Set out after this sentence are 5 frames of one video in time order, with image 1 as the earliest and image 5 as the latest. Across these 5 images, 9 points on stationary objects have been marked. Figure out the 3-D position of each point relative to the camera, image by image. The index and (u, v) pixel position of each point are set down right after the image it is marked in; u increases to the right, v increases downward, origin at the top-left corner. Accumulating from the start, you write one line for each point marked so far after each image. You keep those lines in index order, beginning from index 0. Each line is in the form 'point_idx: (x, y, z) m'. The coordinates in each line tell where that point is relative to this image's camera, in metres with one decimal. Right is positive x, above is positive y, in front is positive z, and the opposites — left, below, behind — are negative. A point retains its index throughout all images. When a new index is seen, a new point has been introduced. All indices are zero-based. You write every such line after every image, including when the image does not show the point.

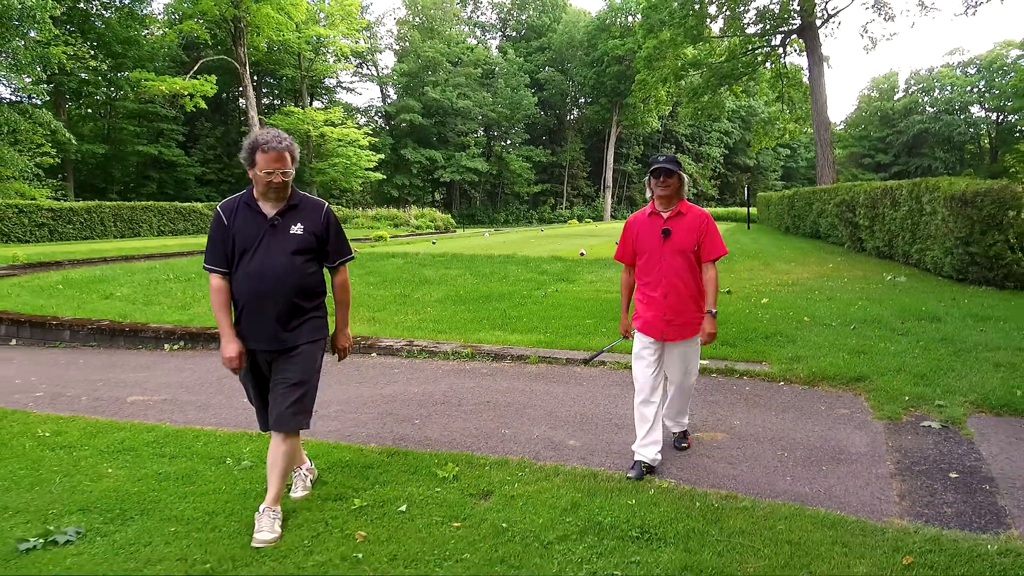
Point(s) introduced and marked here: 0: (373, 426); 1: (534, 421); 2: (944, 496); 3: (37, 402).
0: (-0.8, -0.8, +4.5) m
1: (+0.2, -0.8, +4.5) m
2: (+1.9, -0.9, +3.2) m
3: (-3.4, -0.8, +5.5) m
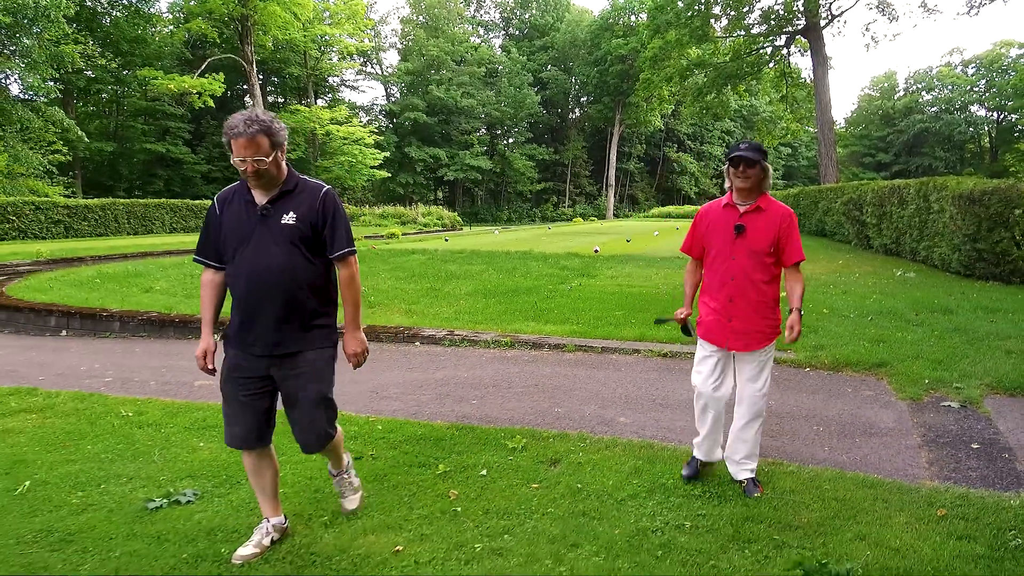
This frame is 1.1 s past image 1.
0: (-0.5, -0.8, +4.8) m
1: (+0.5, -0.7, +4.9) m
2: (+2.2, -0.8, +3.6) m
3: (-3.1, -0.7, +5.8) m
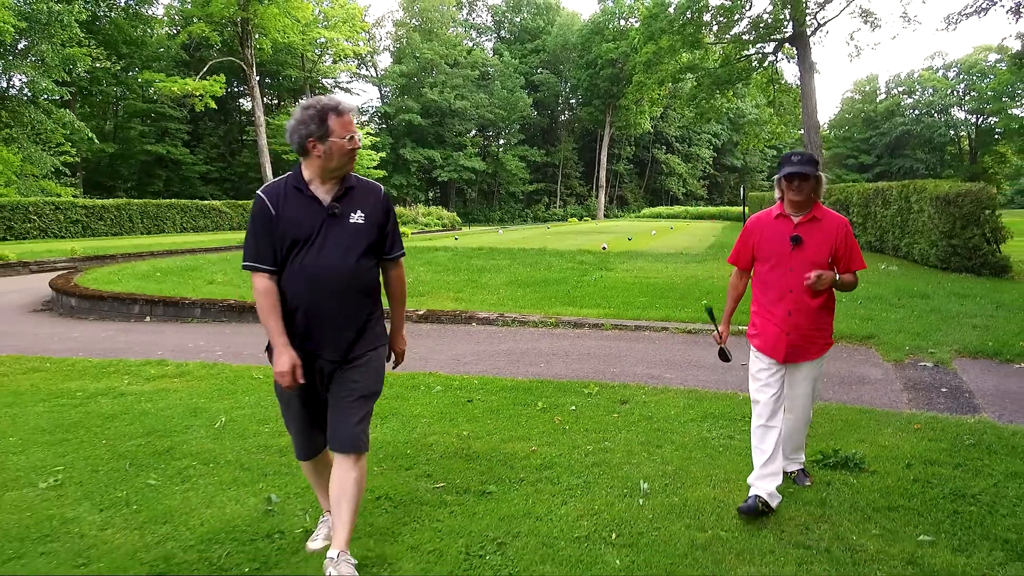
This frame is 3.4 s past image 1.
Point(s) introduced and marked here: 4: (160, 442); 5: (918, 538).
0: (0.0, -0.6, +6.0) m
1: (+1.0, -0.6, +6.0) m
2: (+2.7, -0.7, +4.7) m
3: (-2.6, -0.6, +6.9) m
4: (-2.0, -0.9, +4.3) m
5: (+1.5, -0.9, +2.8) m
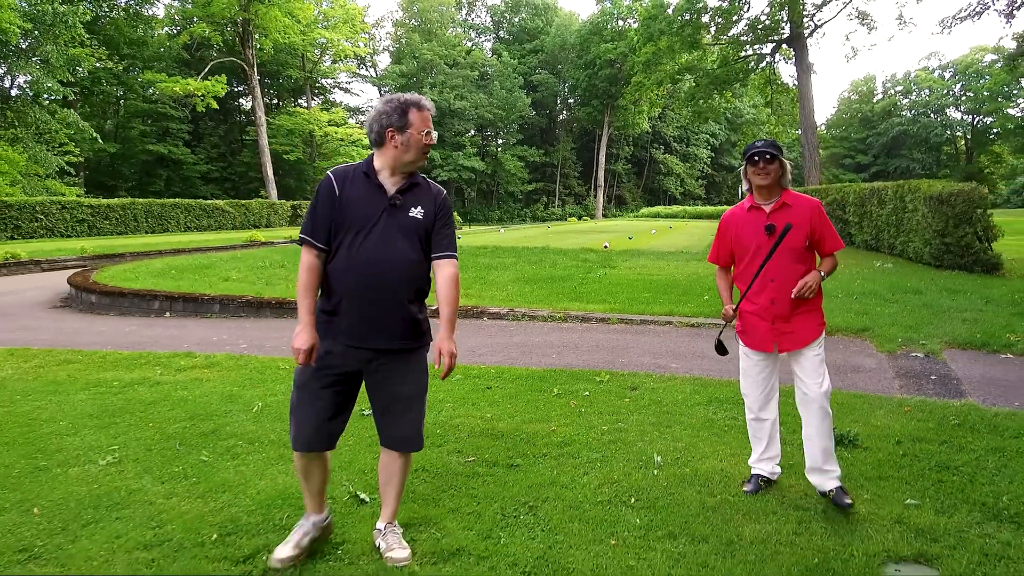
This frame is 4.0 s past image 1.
0: (+0.1, -0.6, +6.3) m
1: (+1.1, -0.6, +6.3) m
2: (+2.8, -0.7, +5.1) m
3: (-2.5, -0.6, +7.2) m
4: (-1.9, -0.8, +4.7) m
5: (+1.6, -0.9, +3.1) m
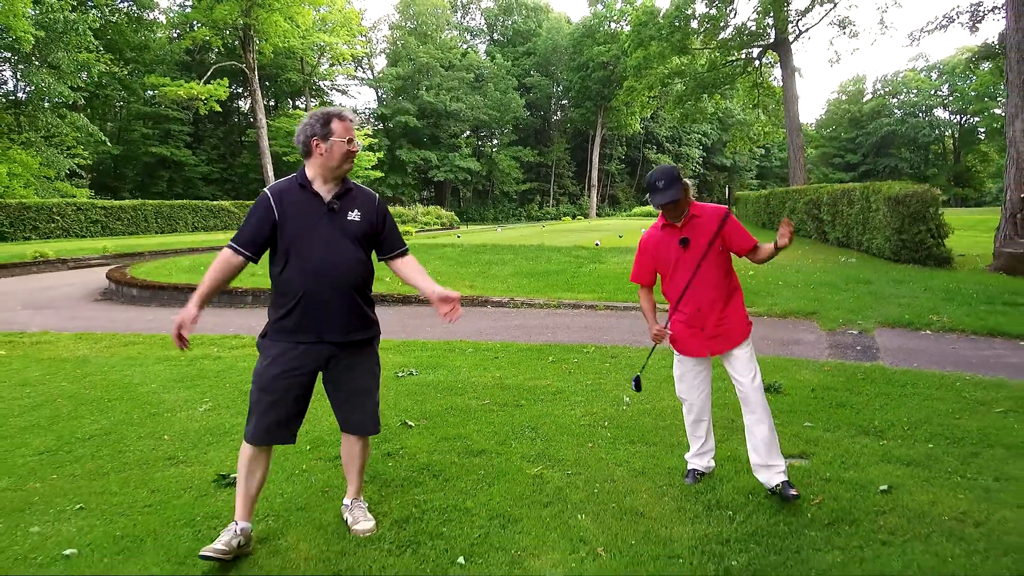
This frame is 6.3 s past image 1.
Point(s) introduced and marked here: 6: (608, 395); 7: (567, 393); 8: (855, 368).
0: (+0.1, -0.5, +7.5) m
1: (+1.1, -0.4, +7.5) m
2: (+2.8, -0.5, +6.3) m
3: (-2.5, -0.5, +8.4) m
4: (-1.9, -0.7, +5.8) m
5: (+1.7, -0.8, +4.4) m
6: (+0.6, -0.7, +5.0) m
7: (+0.4, -0.7, +5.1) m
8: (+2.6, -0.6, +5.7) m
